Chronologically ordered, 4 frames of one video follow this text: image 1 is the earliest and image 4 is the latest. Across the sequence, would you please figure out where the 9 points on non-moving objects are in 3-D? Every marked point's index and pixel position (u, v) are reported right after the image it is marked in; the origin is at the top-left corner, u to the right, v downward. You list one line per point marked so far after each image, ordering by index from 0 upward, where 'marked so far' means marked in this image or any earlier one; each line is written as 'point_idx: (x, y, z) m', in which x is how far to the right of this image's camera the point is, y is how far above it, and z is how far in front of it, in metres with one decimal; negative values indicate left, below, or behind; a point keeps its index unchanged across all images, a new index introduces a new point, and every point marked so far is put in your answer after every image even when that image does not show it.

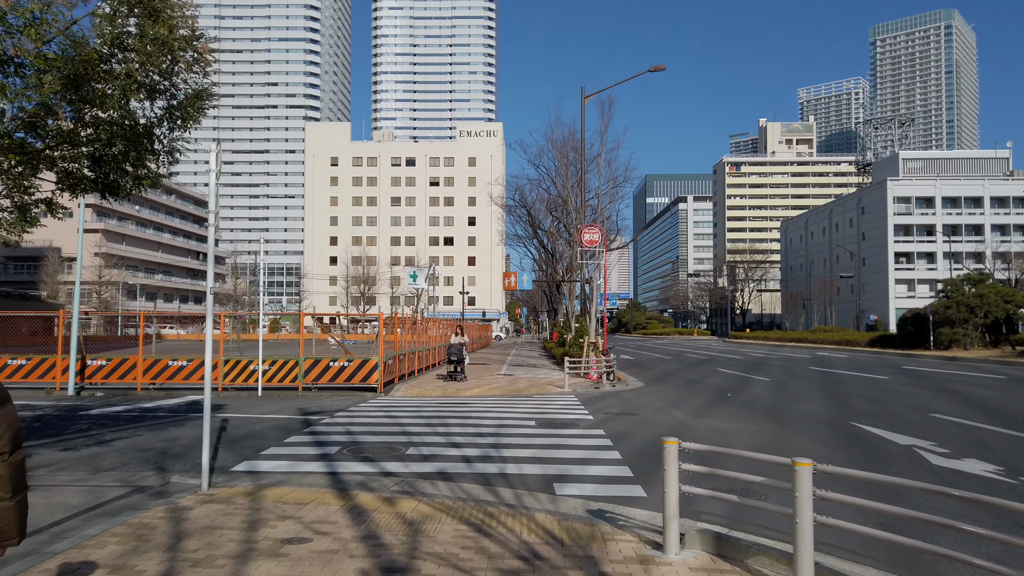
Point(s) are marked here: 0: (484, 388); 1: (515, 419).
0: (-0.6, -2.2, +16.9) m
1: (0.0, -1.9, +11.6) m
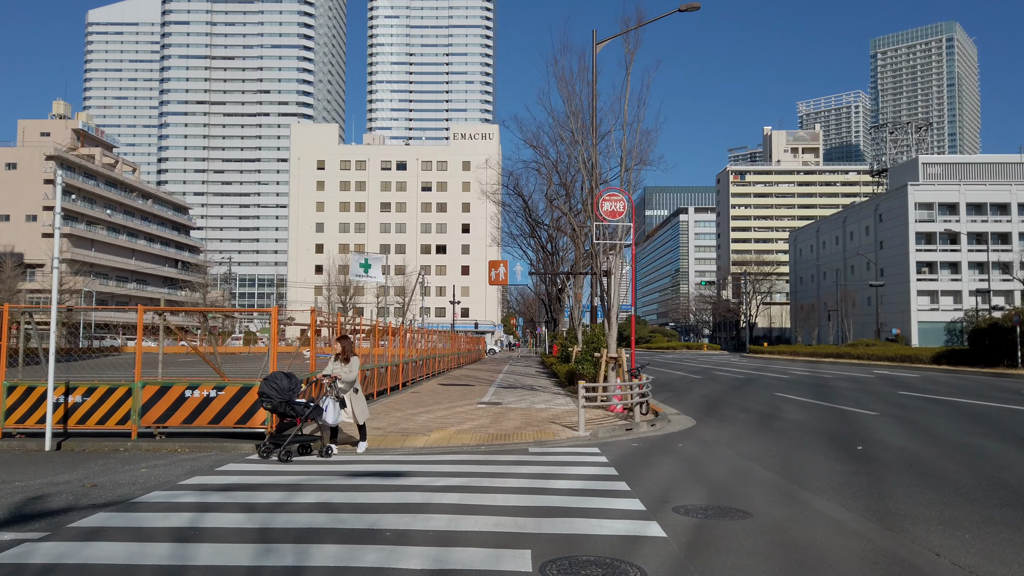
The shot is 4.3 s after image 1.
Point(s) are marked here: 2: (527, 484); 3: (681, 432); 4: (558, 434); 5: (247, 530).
0: (-0.8, -2.0, +10.5) m
1: (-0.2, -1.6, +5.2) m
2: (+0.1, -1.7, +6.9) m
3: (+2.4, -2.1, +11.3) m
4: (+0.6, -2.0, +10.7) m
5: (-1.7, -1.5, +4.9) m
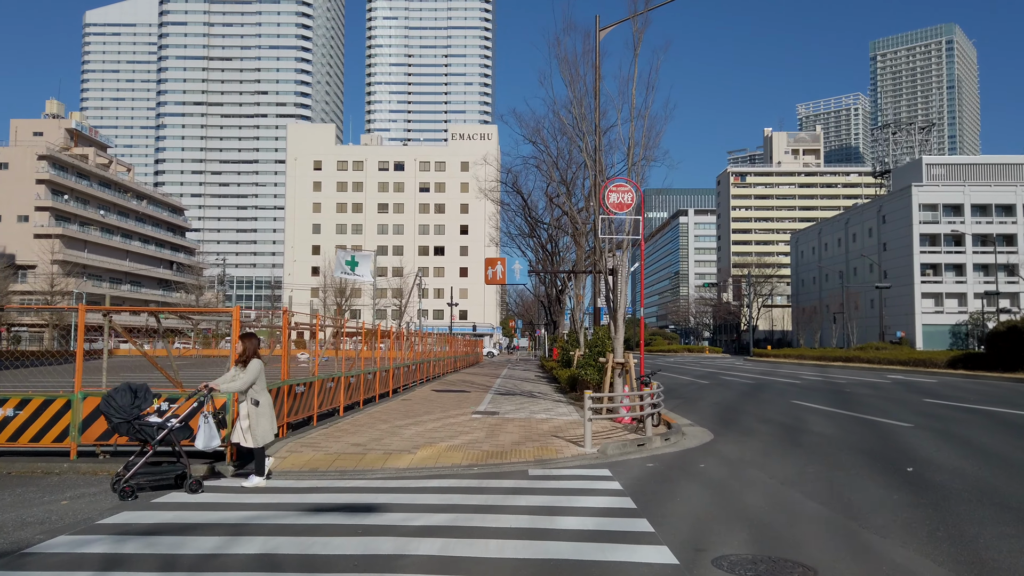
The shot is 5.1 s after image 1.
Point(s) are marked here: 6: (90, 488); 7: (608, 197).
0: (-0.8, -1.9, +9.2) m
1: (-0.2, -1.5, +3.9) m
2: (+0.1, -1.7, +5.6) m
3: (+2.4, -2.1, +10.1) m
4: (+0.6, -2.0, +9.5) m
5: (-1.7, -1.5, +3.7) m
6: (-3.8, -1.8, +6.9) m
7: (+1.7, +1.6, +13.8) m
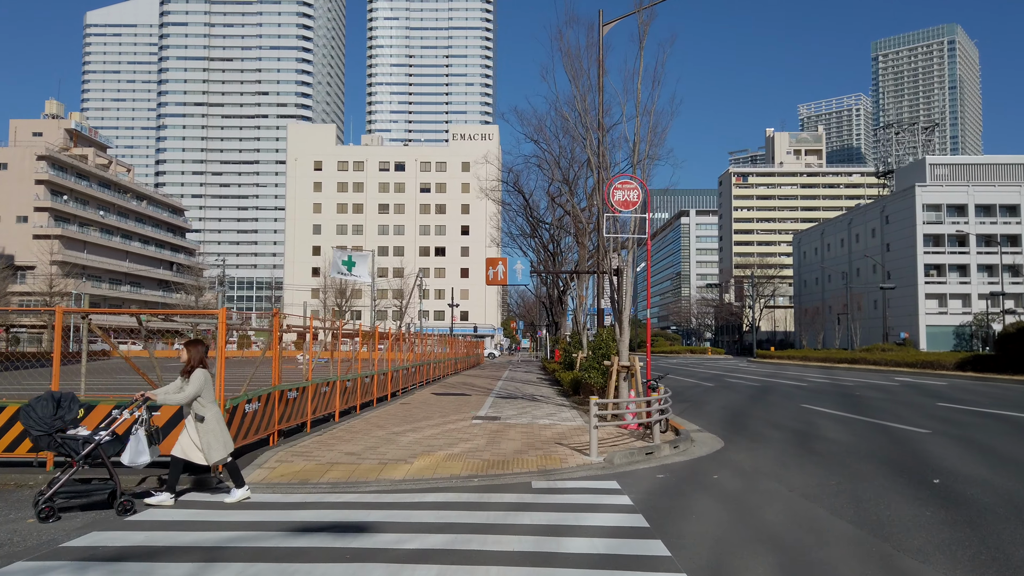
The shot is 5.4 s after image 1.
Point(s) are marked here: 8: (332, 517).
0: (-0.8, -1.9, +8.8) m
1: (-0.2, -1.5, +3.5) m
2: (+0.1, -1.7, +5.2) m
3: (+2.4, -2.1, +9.6) m
4: (+0.6, -2.0, +9.0) m
5: (-1.7, -1.5, +3.3) m
6: (-3.8, -1.8, +6.4) m
7: (+1.7, +1.6, +13.3) m
8: (-1.3, -1.7, +5.9) m
